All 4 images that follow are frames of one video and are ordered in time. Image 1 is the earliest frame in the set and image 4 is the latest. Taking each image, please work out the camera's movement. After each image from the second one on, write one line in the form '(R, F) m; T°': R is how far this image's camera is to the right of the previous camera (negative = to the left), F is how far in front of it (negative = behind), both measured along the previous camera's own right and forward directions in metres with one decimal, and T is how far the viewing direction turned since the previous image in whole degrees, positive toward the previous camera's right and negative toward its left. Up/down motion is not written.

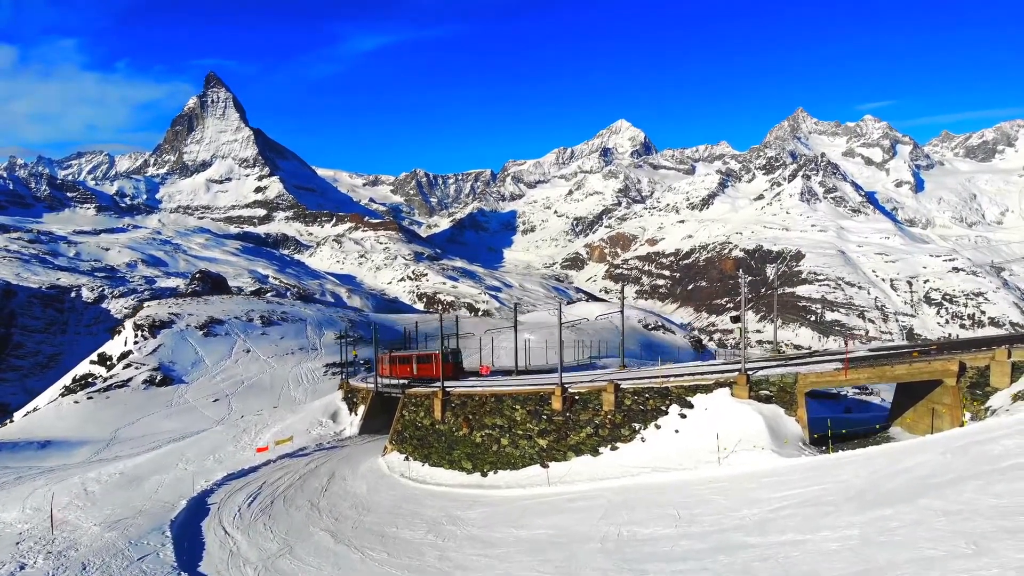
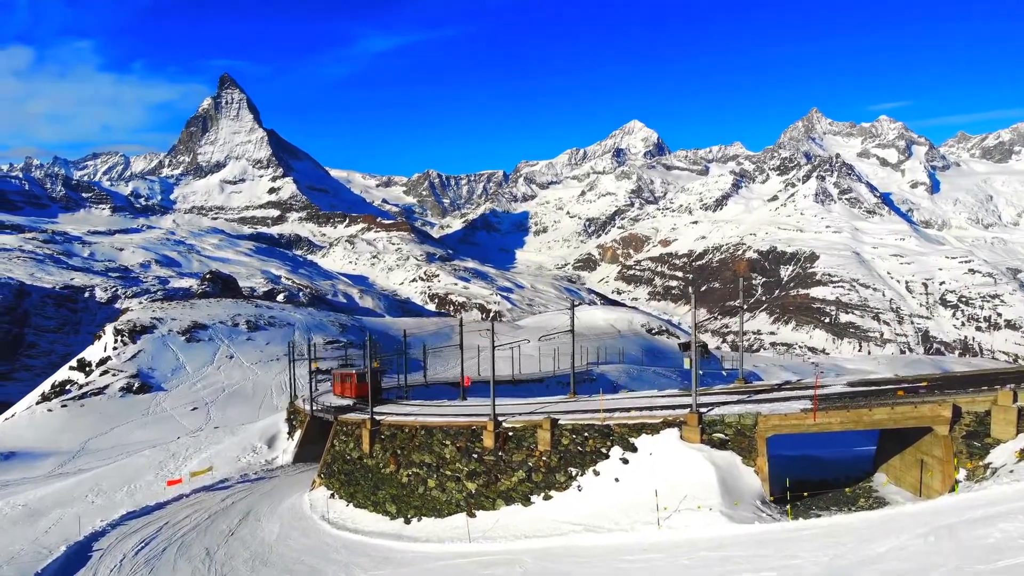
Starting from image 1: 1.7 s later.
(+2.6, +2.9) m; -1°
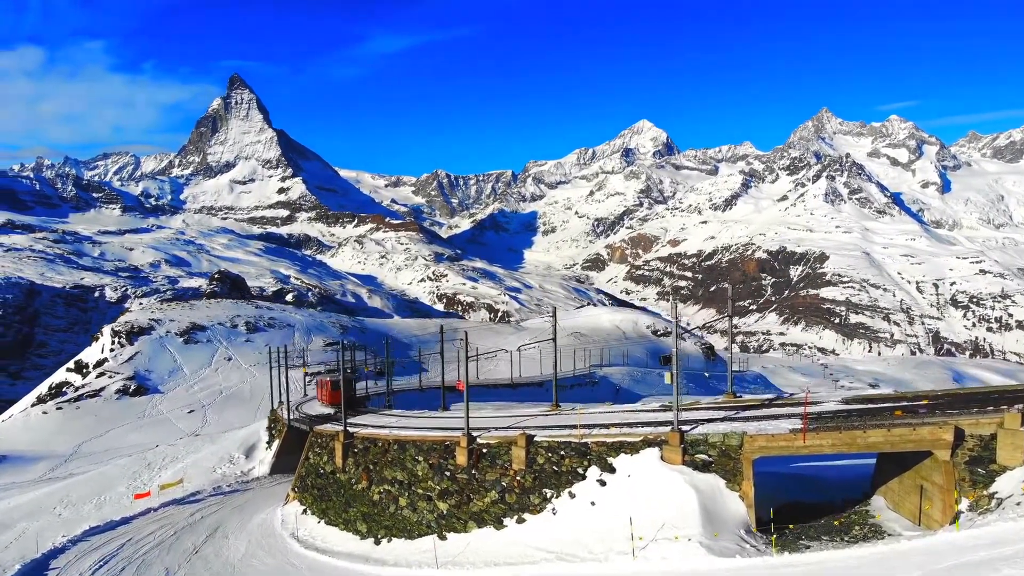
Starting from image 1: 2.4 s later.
(+0.9, +1.0) m; -1°
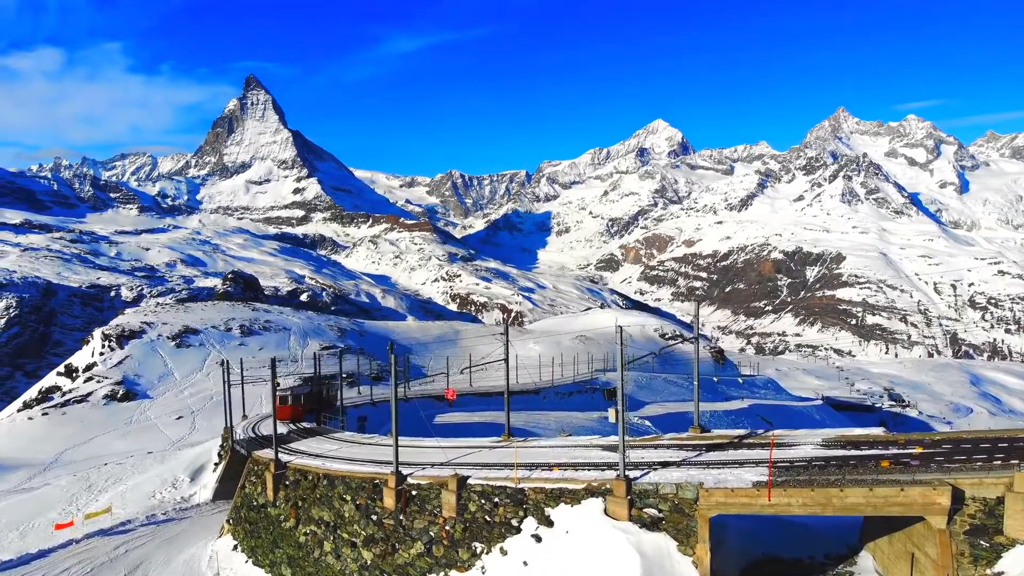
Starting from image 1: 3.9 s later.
(+1.9, +2.2) m; -1°
